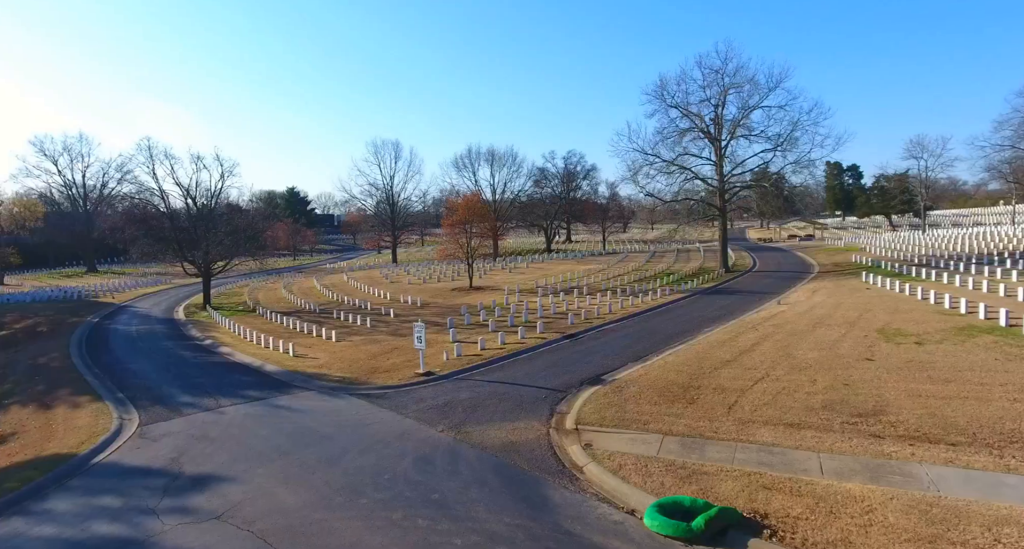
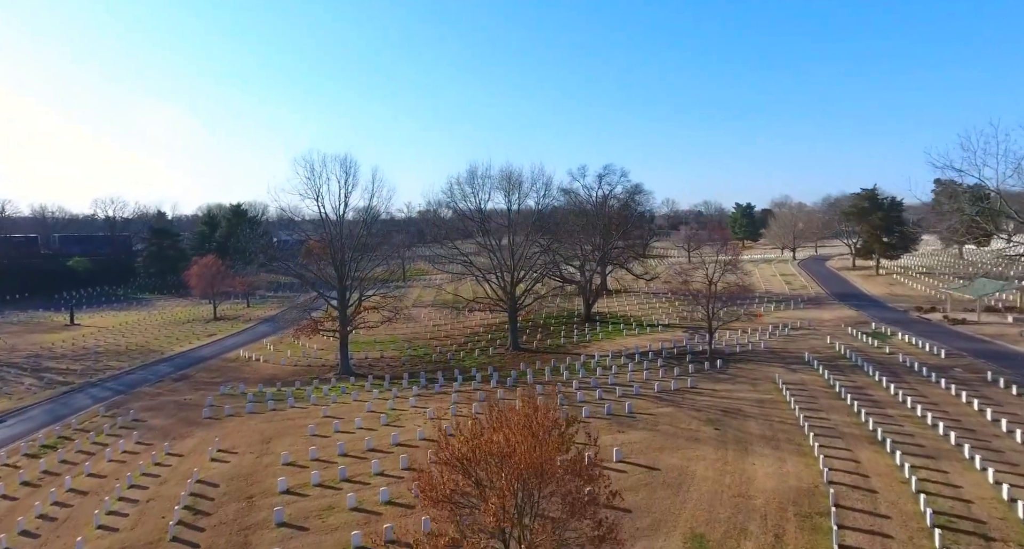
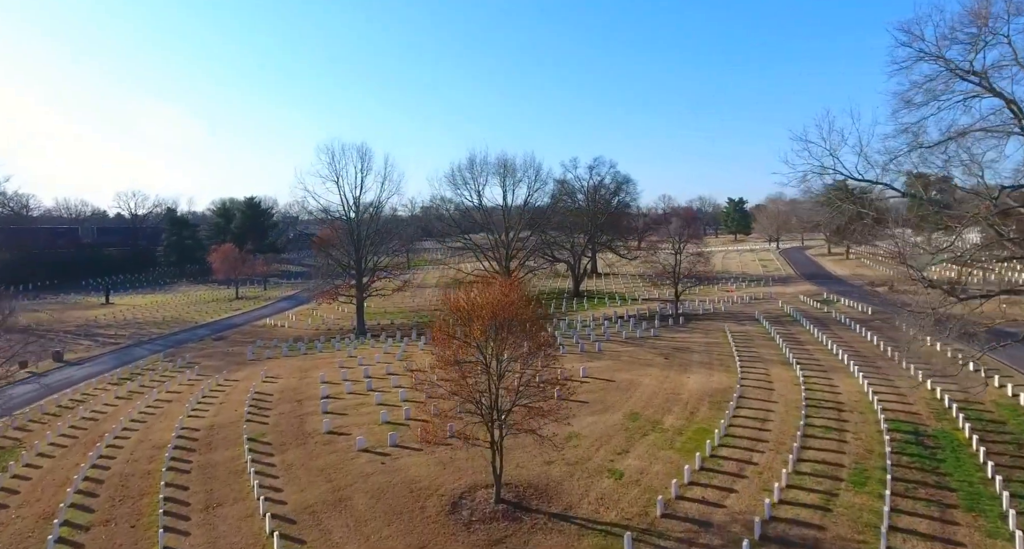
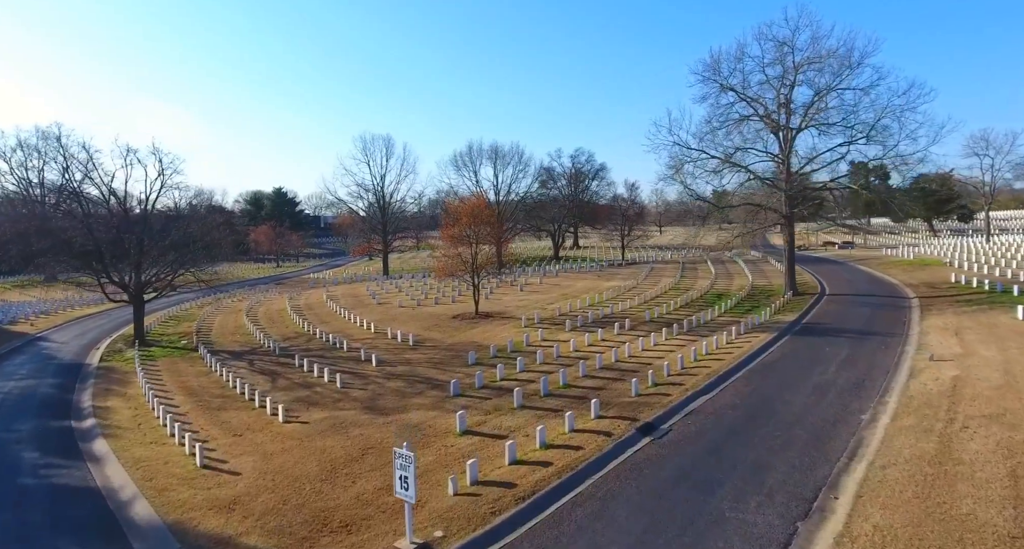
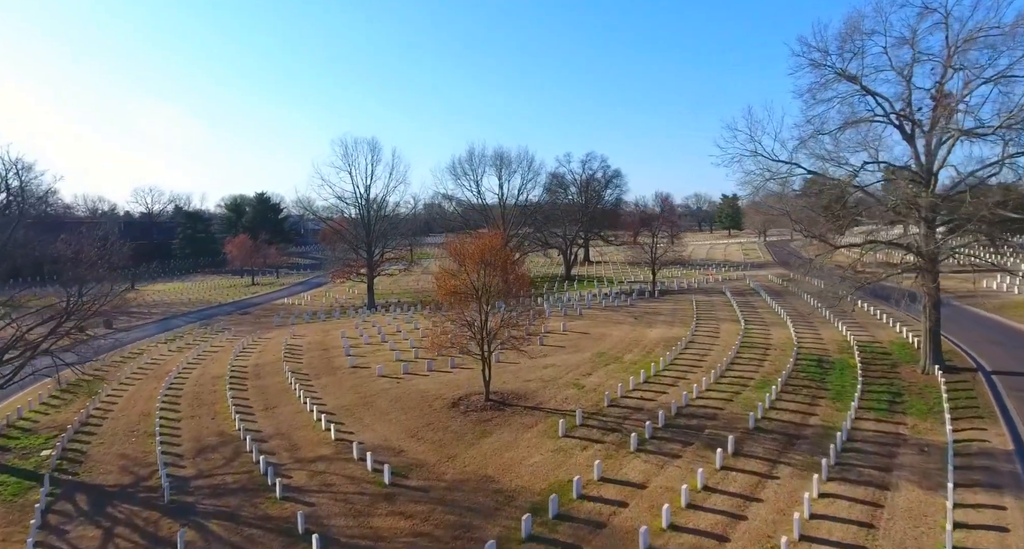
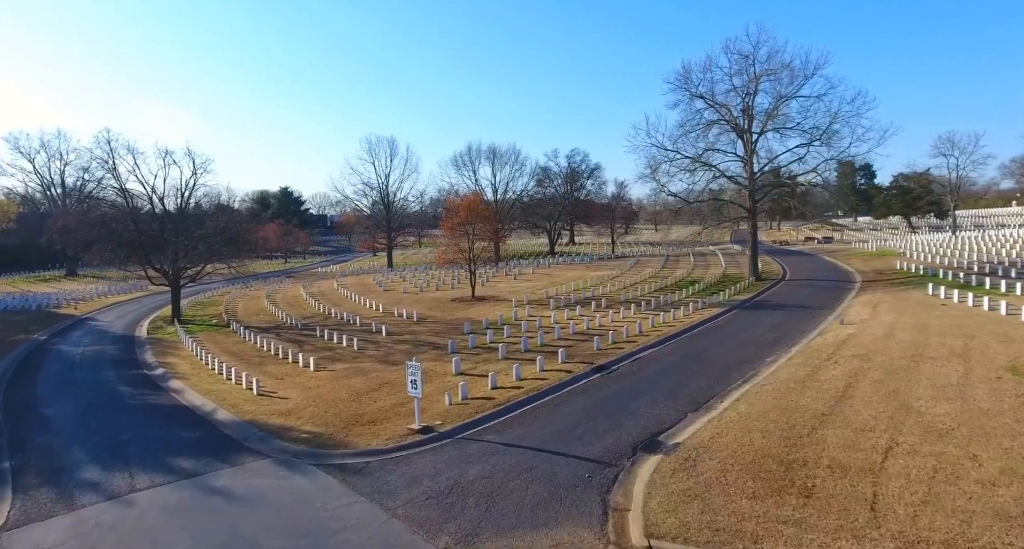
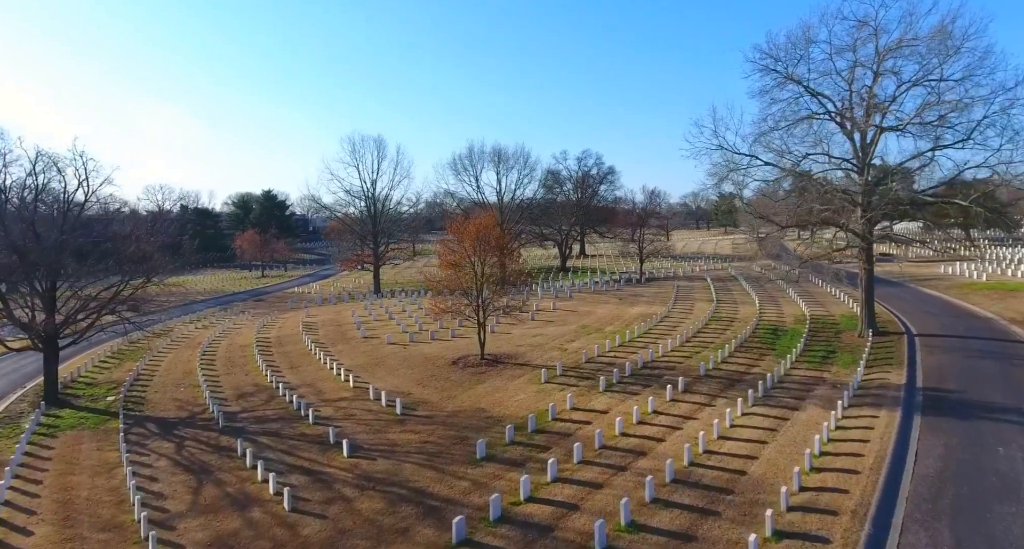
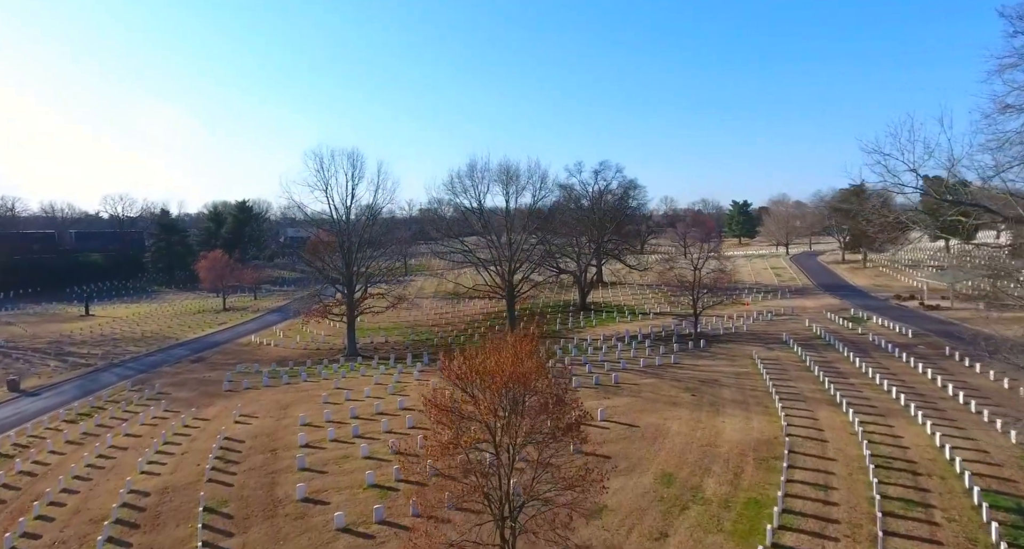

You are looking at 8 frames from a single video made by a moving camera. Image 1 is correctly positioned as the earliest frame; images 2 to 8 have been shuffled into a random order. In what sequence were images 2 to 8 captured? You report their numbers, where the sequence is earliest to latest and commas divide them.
6, 4, 7, 5, 3, 8, 2
